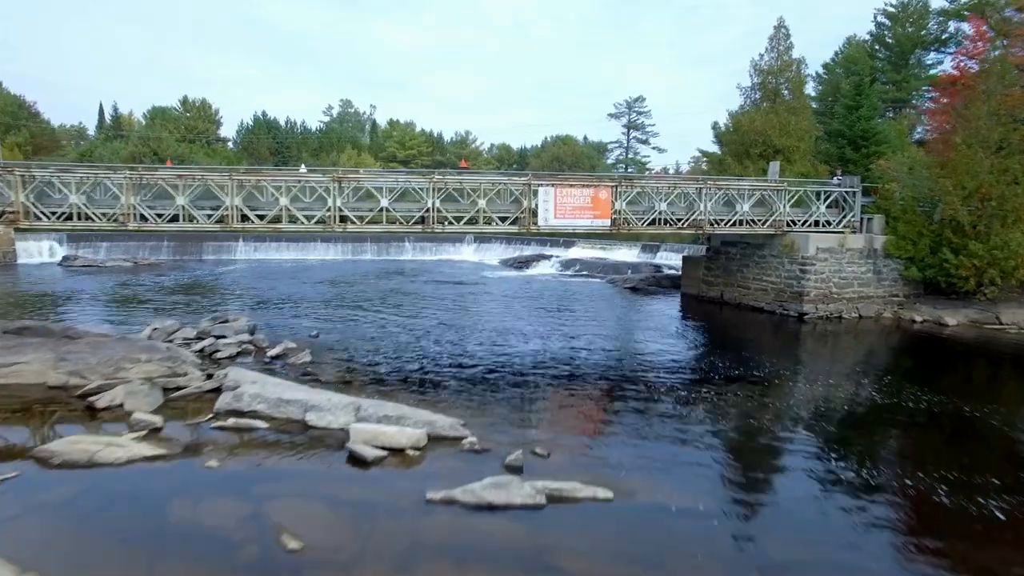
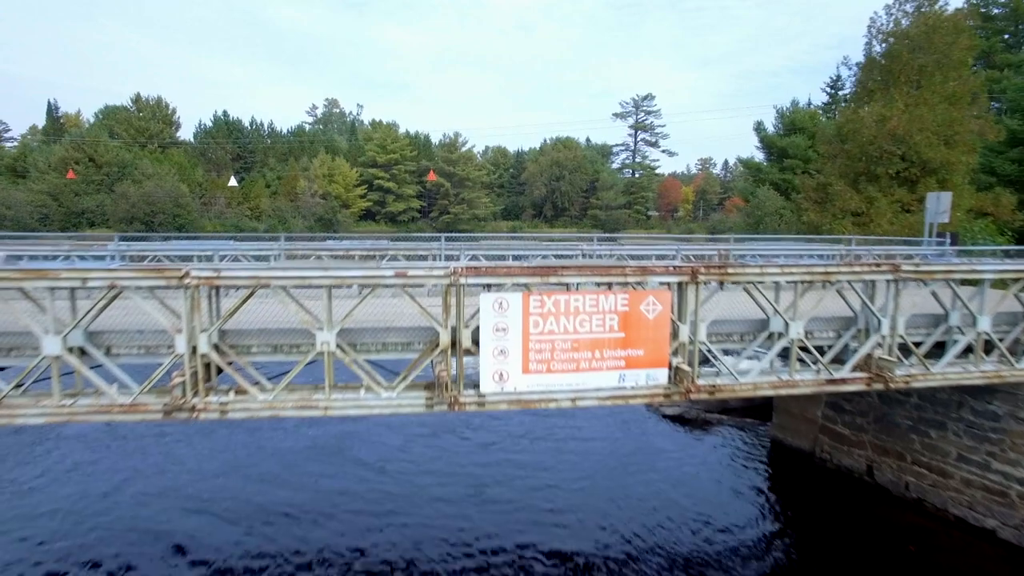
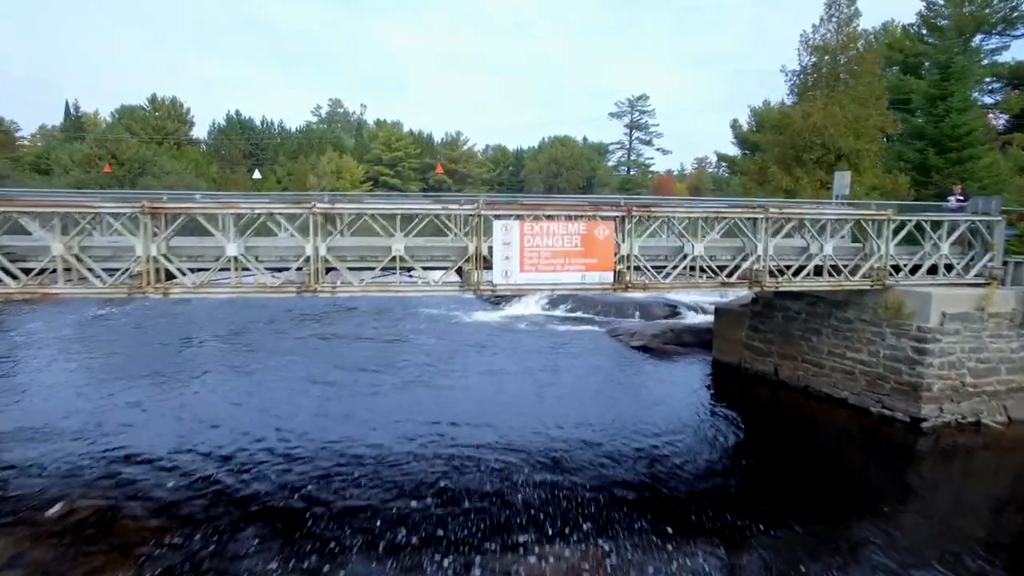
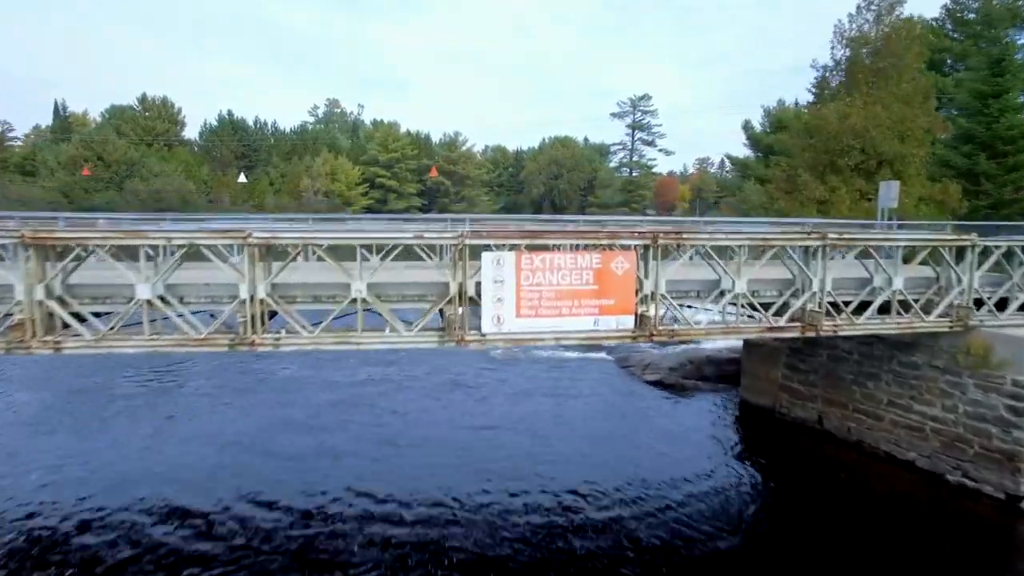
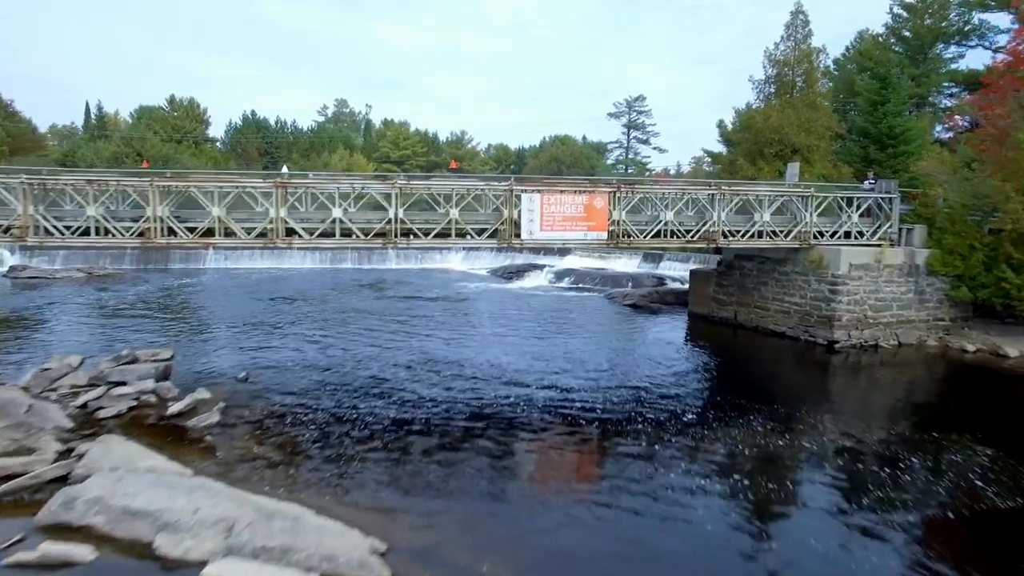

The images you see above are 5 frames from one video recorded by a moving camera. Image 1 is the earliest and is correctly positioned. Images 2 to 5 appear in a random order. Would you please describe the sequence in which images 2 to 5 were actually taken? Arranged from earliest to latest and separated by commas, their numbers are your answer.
5, 3, 4, 2
